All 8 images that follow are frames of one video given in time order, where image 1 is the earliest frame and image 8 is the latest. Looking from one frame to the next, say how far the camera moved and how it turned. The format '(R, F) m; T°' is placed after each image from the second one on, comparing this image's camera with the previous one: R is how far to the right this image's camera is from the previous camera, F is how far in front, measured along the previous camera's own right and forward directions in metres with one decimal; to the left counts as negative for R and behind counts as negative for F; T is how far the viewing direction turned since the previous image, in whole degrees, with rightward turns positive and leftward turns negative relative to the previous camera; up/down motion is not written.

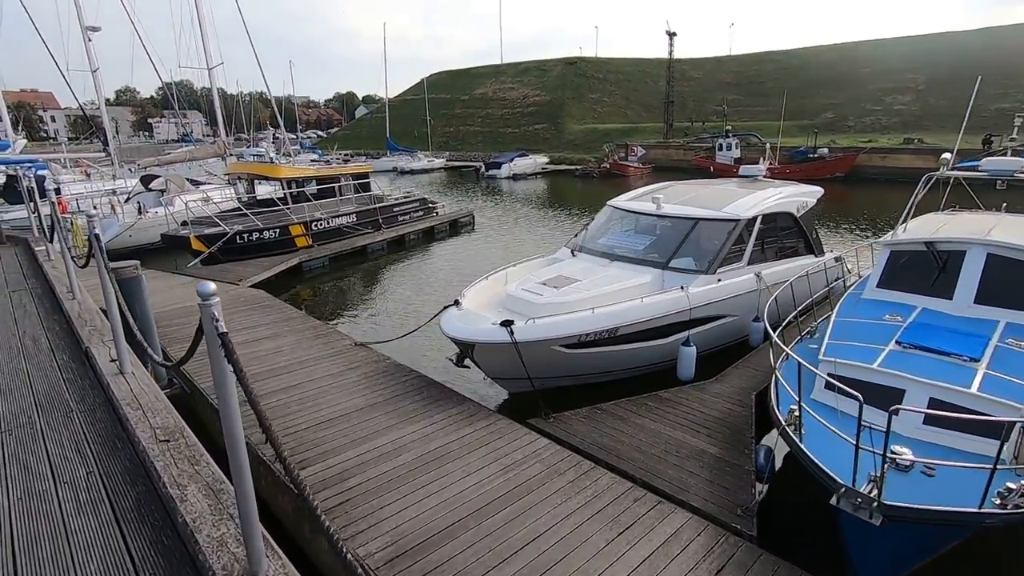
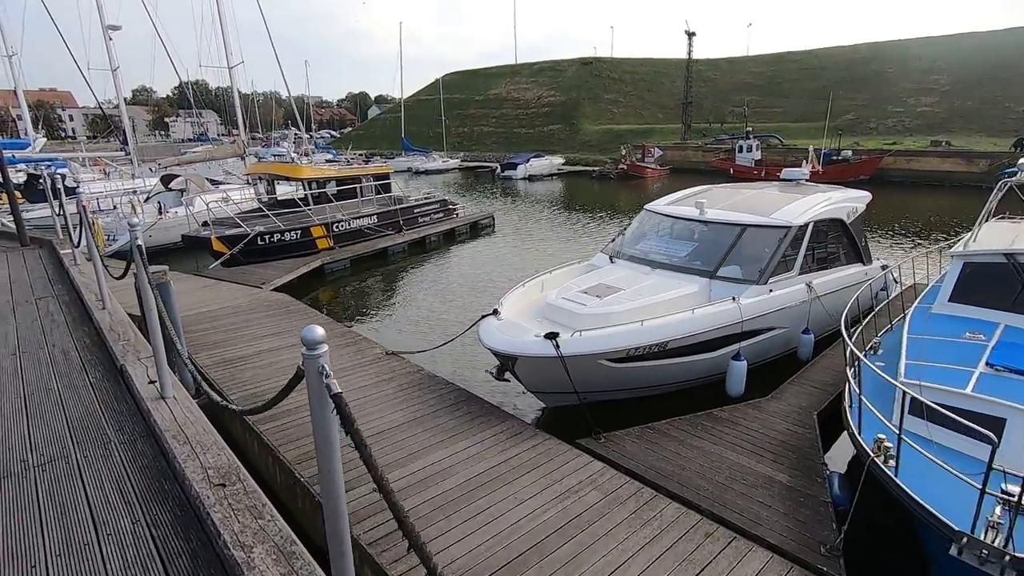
(-0.4, +0.3) m; -1°
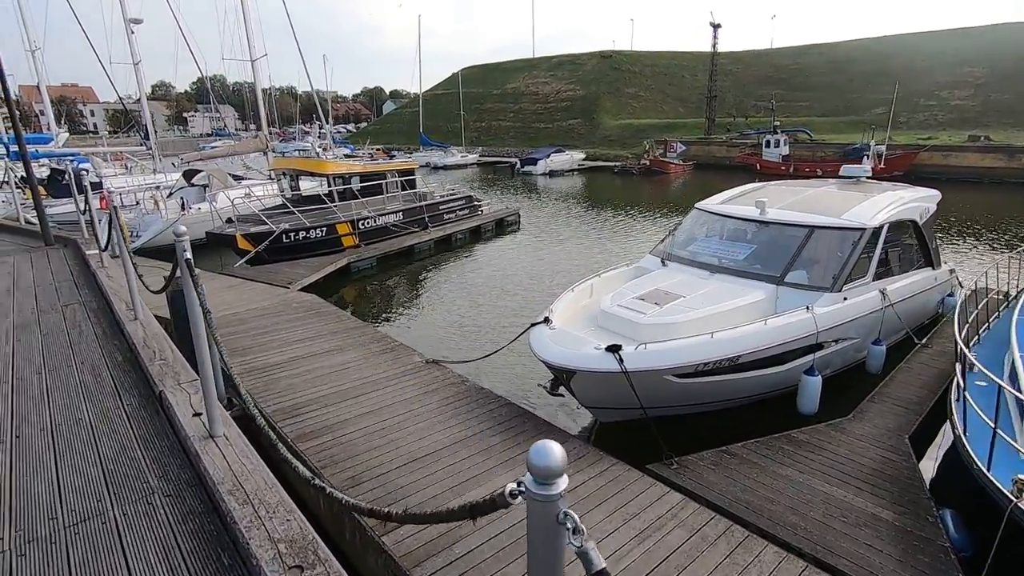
(-0.4, +0.4) m; -1°
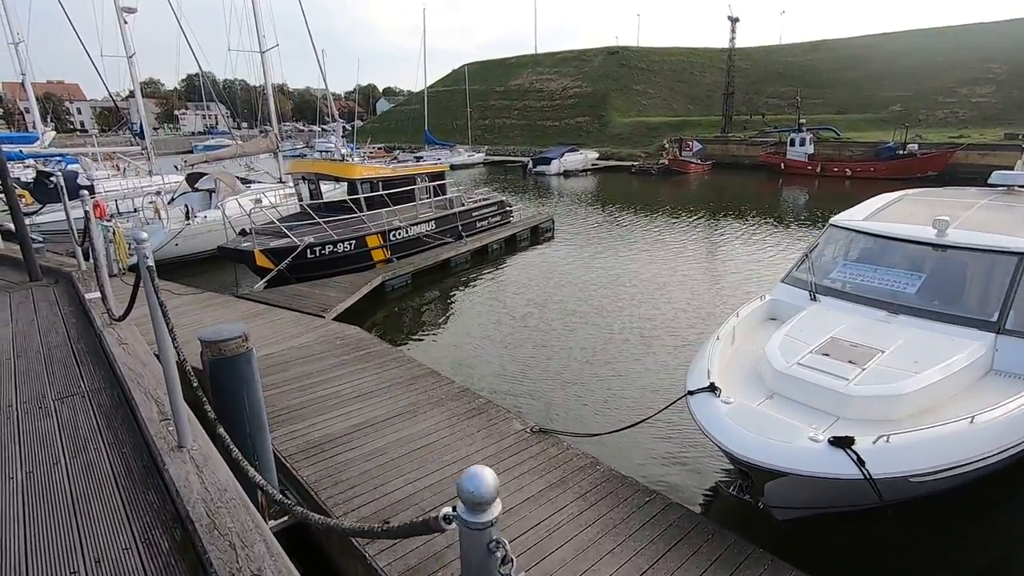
(-1.2, +1.4) m; +1°
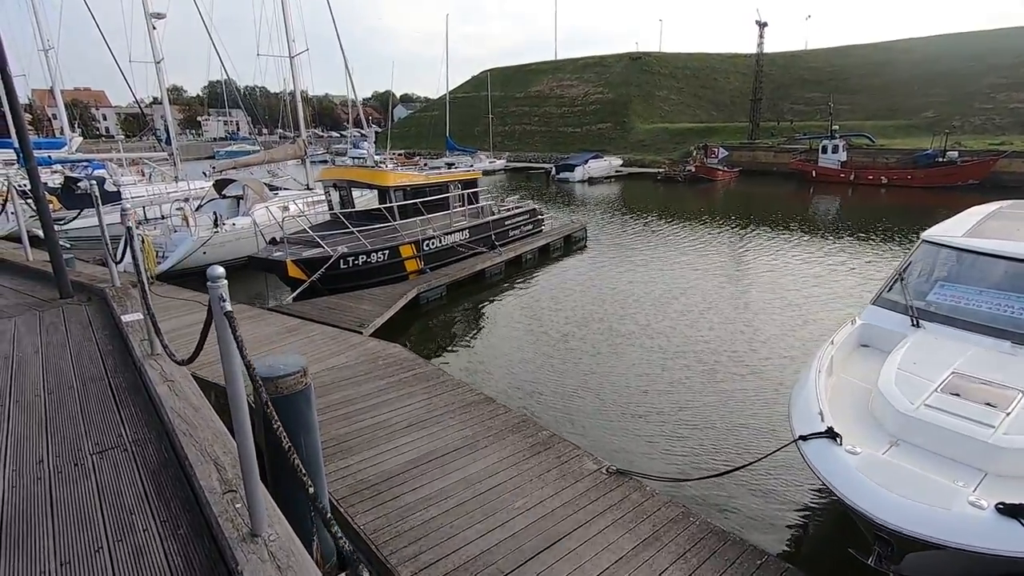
(-0.5, +0.5) m; -1°
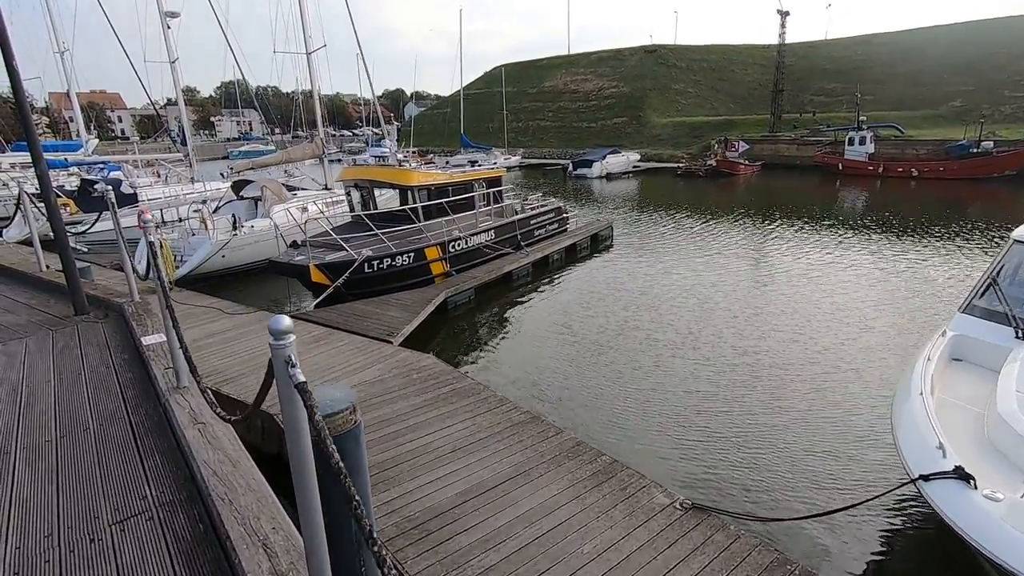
(-0.3, +0.5) m; -1°
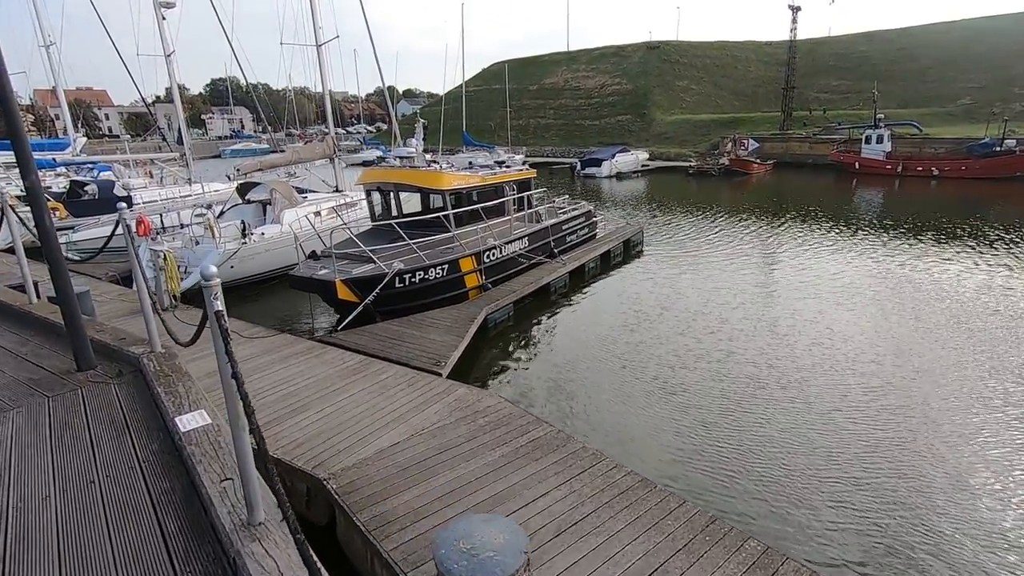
(-0.9, +0.9) m; +1°
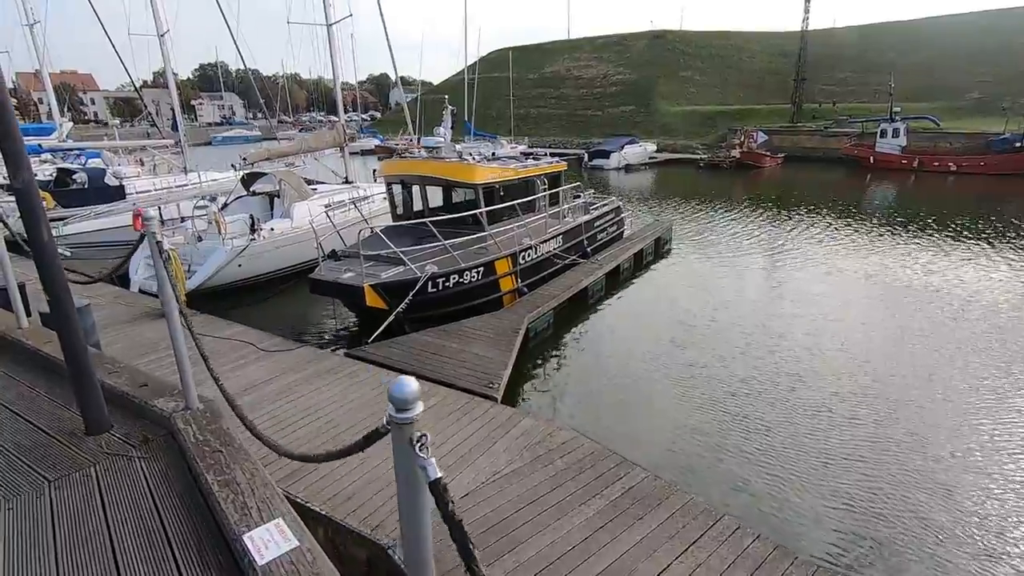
(-0.7, +0.8) m; +1°
